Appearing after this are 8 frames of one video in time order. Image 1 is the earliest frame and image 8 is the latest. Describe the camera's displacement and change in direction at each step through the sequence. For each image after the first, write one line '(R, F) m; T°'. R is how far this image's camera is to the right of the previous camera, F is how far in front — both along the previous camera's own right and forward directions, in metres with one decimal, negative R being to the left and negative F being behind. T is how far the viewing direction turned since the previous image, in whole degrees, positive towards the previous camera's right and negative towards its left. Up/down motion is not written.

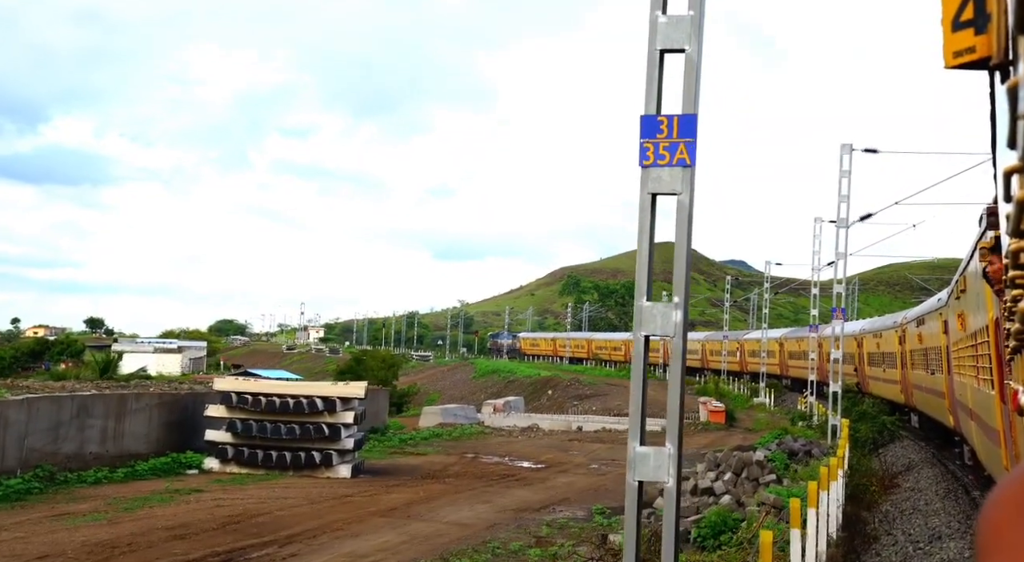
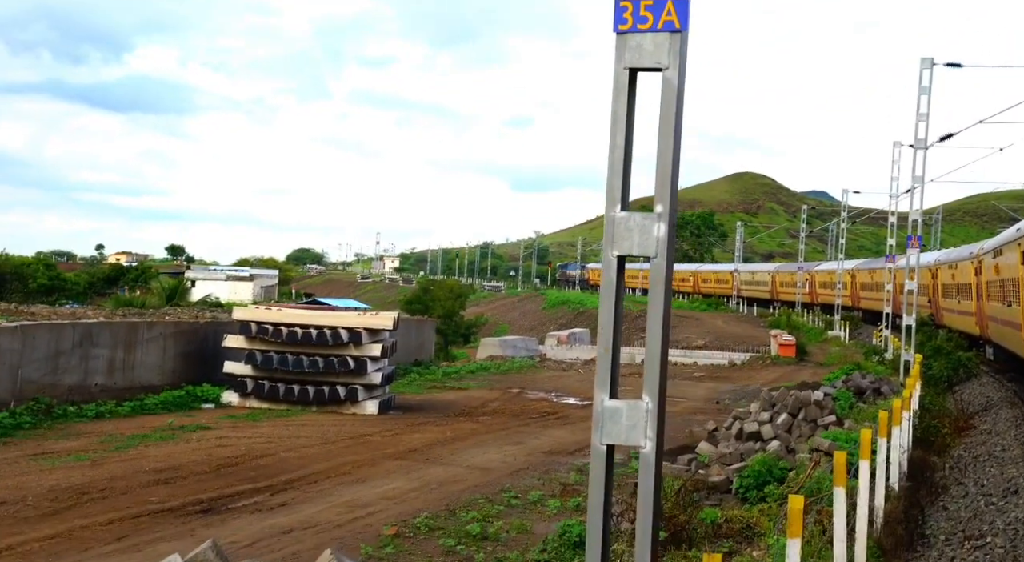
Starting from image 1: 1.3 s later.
(+0.6, +1.4) m; -4°
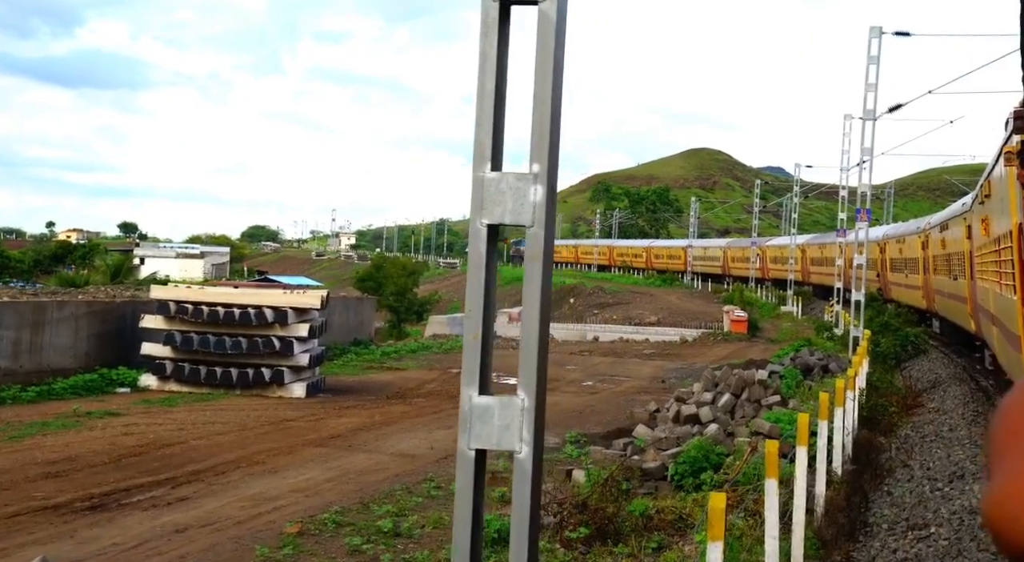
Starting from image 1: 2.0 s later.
(+0.4, +0.7) m; +2°
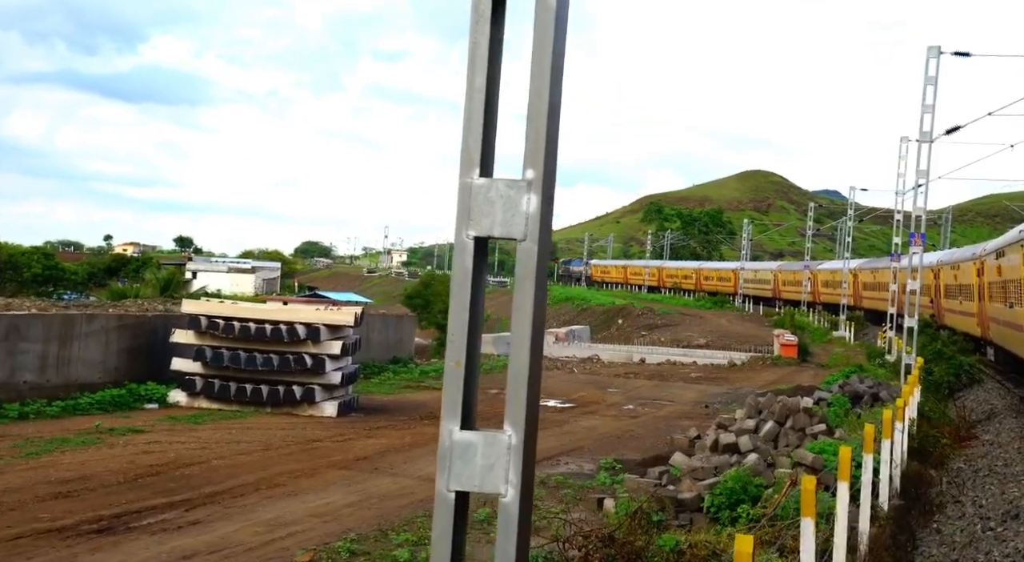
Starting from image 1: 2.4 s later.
(+0.2, +0.4) m; -3°
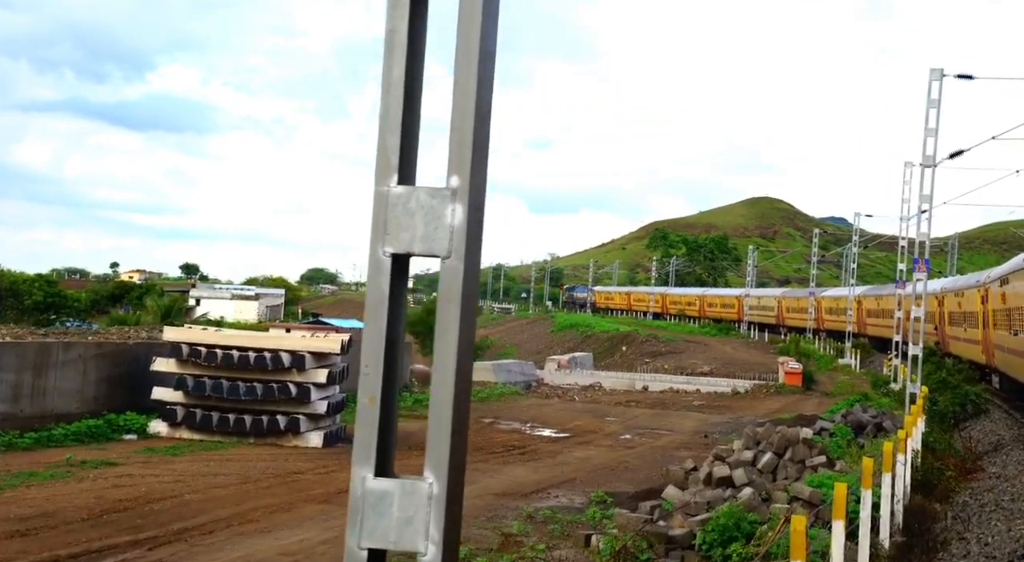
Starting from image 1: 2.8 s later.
(+0.2, +0.4) m; 0°
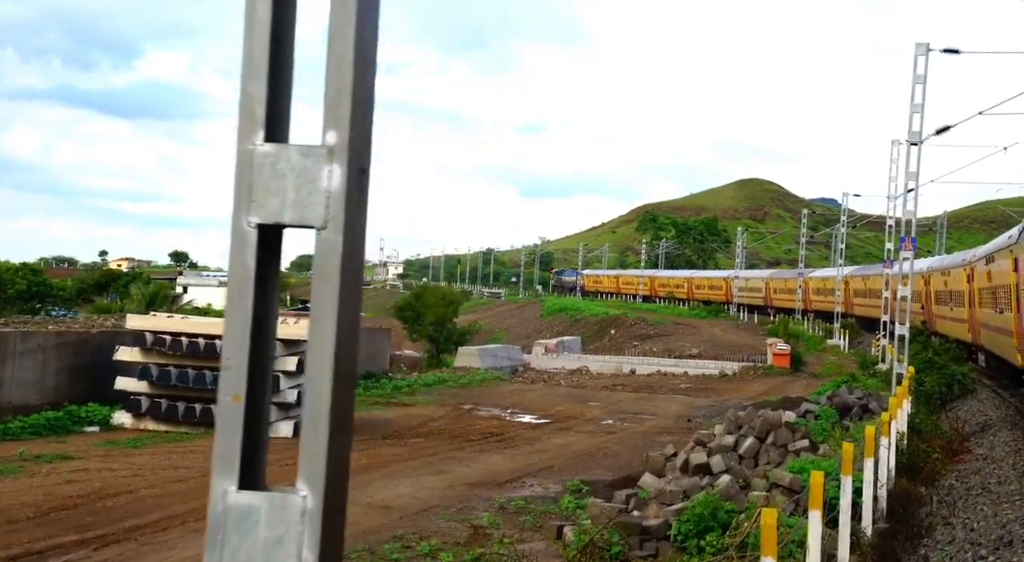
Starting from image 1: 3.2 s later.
(+0.2, +0.4) m; 0°
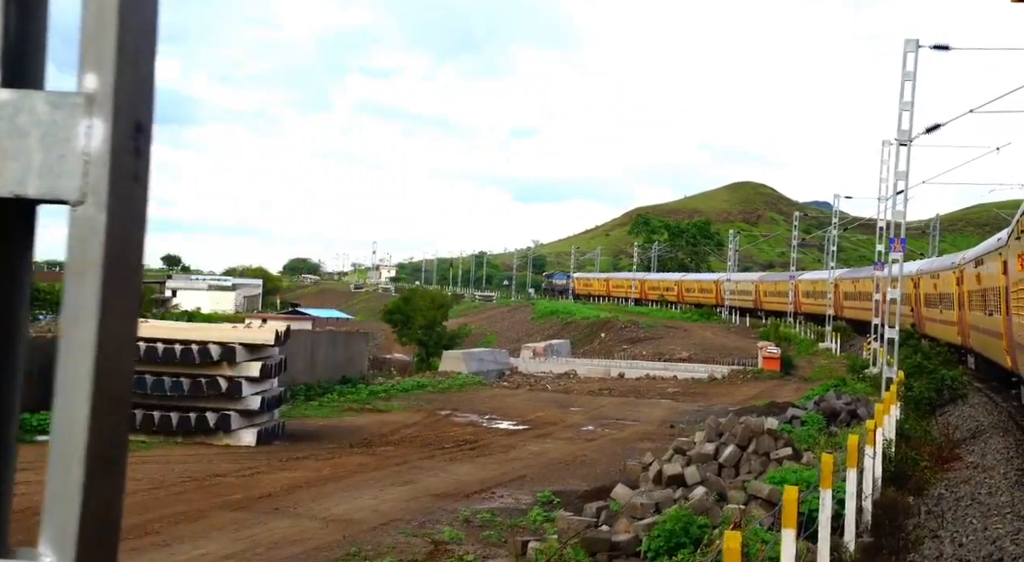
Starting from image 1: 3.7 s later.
(+0.3, +0.6) m; 0°
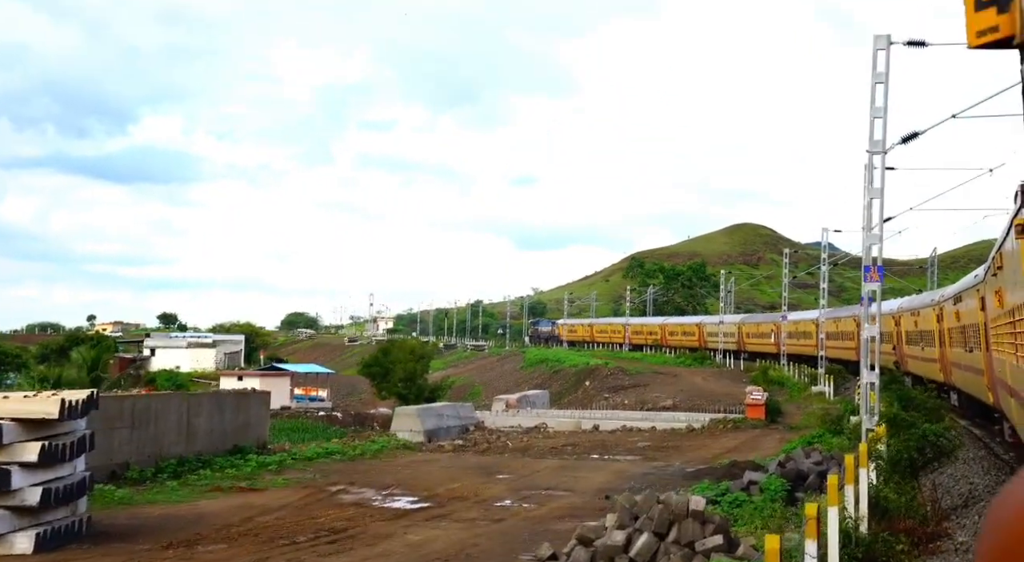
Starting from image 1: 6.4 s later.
(+1.6, +3.3) m; 0°
